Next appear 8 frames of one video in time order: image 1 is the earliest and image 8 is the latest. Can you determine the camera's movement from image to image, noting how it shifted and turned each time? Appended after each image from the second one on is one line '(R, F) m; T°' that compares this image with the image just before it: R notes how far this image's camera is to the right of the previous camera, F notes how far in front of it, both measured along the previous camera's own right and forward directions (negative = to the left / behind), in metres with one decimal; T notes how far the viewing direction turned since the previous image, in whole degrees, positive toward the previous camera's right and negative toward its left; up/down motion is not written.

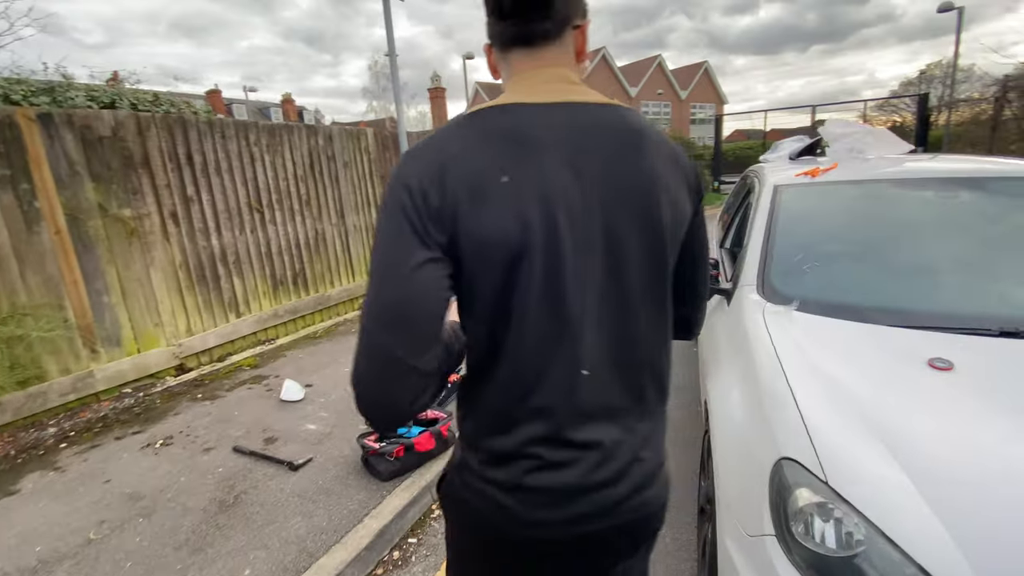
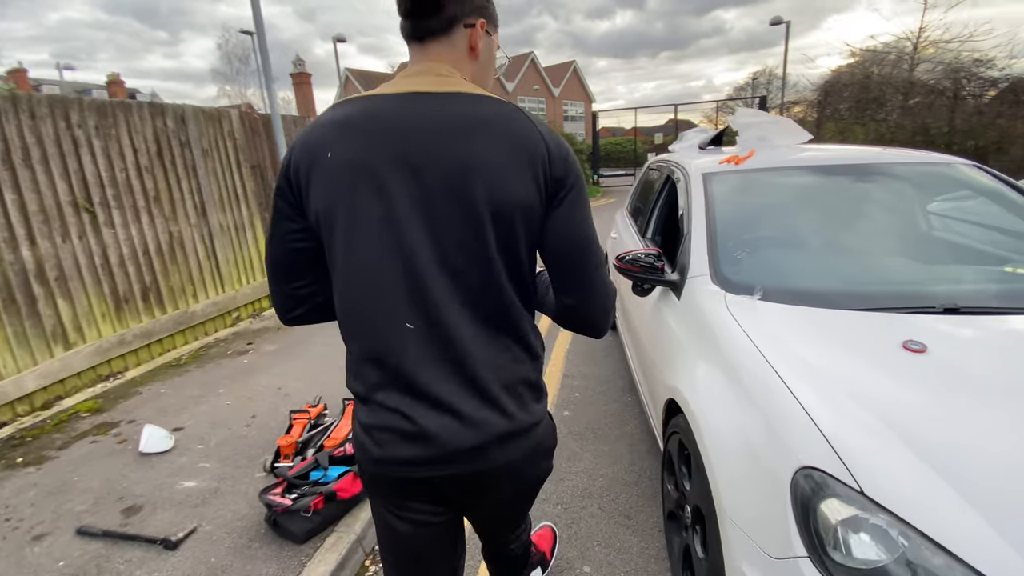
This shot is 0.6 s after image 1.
(-0.2, +0.4) m; +14°
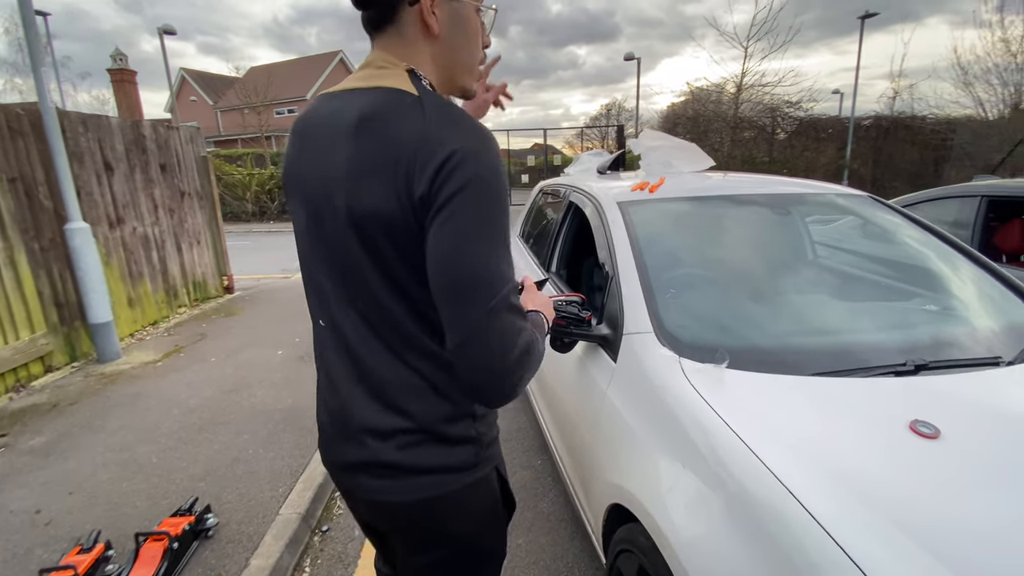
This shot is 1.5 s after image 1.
(0.0, +0.6) m; +15°
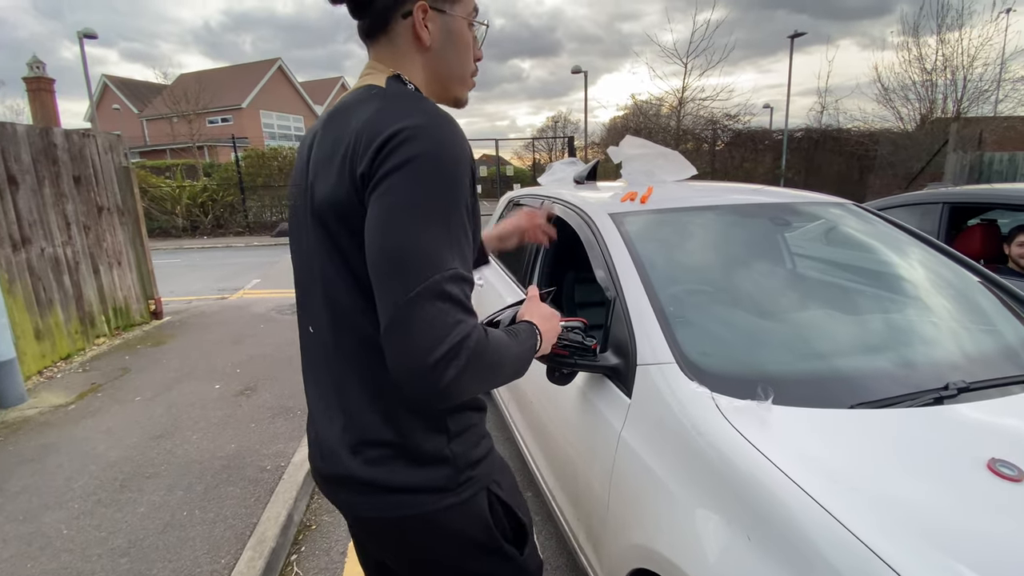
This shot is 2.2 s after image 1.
(-0.1, +0.3) m; +6°
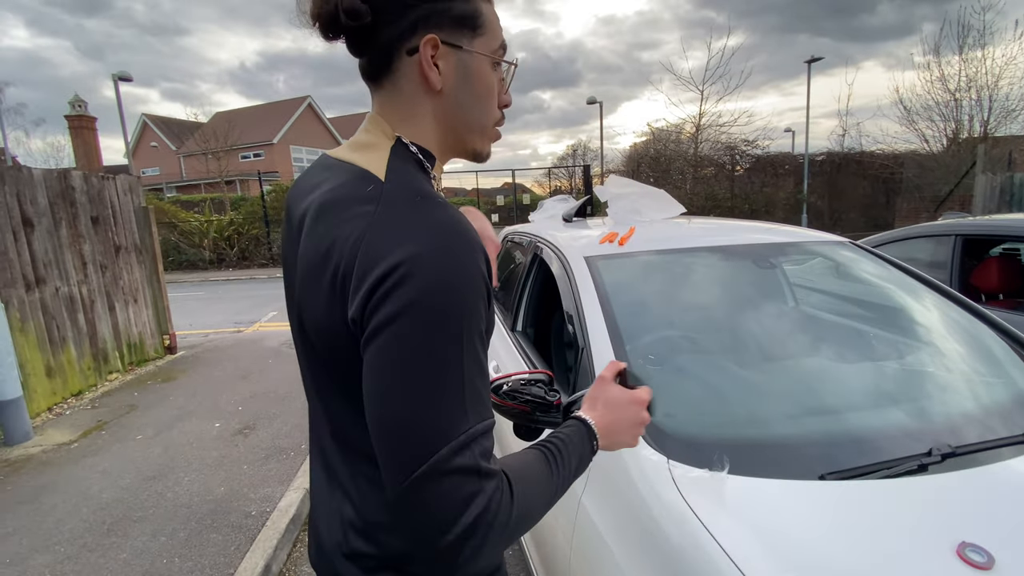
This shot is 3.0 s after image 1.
(+0.2, 0.0) m; -3°
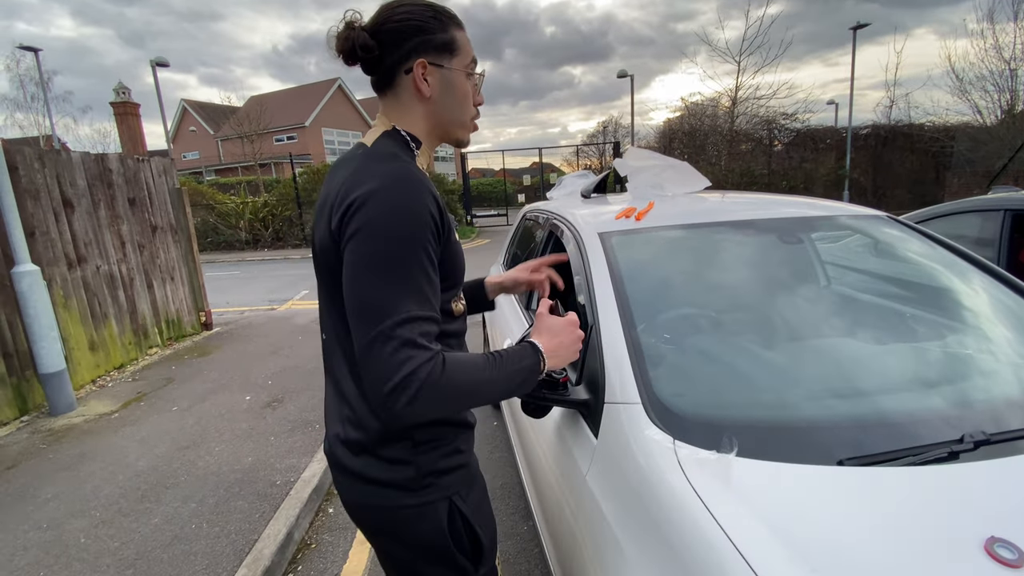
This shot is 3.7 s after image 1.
(+0.1, 0.0) m; -3°
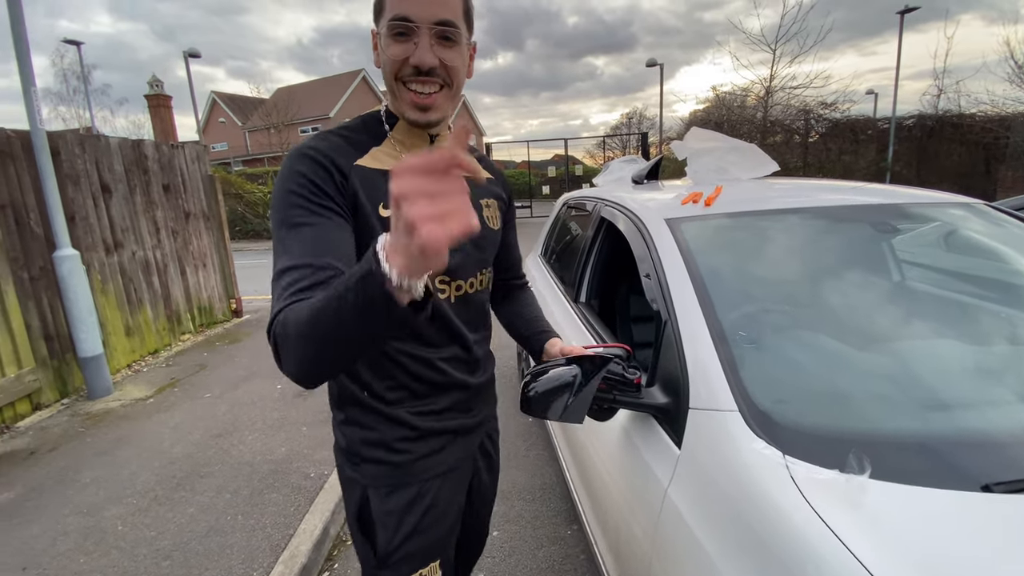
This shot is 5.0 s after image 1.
(-0.1, +0.1) m; -2°
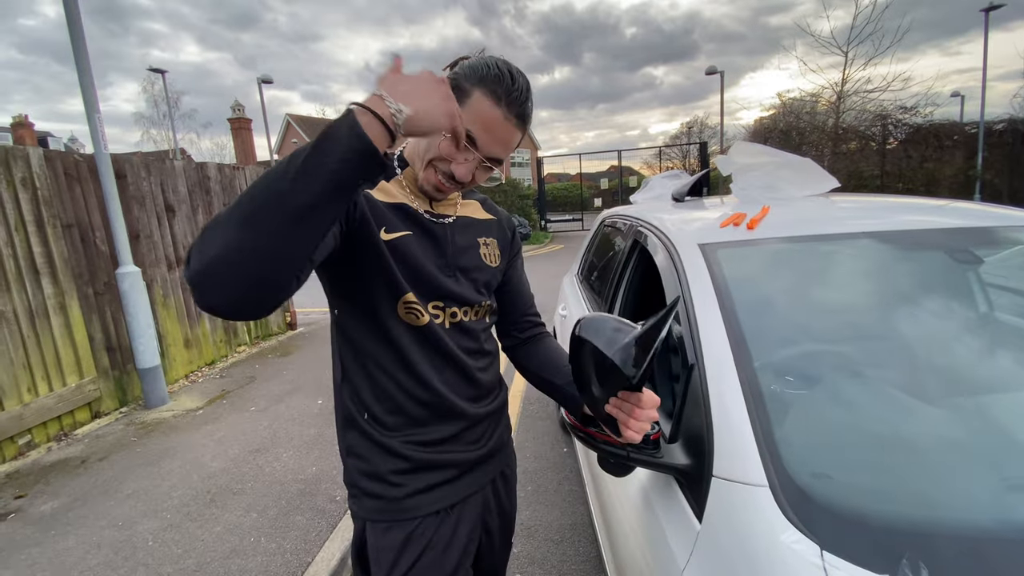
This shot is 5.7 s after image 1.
(+0.1, +0.1) m; -7°
